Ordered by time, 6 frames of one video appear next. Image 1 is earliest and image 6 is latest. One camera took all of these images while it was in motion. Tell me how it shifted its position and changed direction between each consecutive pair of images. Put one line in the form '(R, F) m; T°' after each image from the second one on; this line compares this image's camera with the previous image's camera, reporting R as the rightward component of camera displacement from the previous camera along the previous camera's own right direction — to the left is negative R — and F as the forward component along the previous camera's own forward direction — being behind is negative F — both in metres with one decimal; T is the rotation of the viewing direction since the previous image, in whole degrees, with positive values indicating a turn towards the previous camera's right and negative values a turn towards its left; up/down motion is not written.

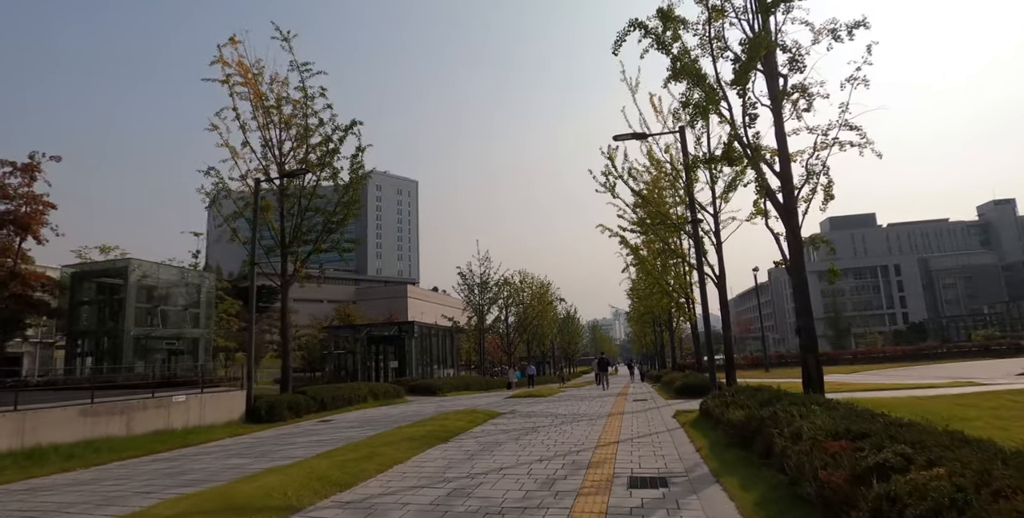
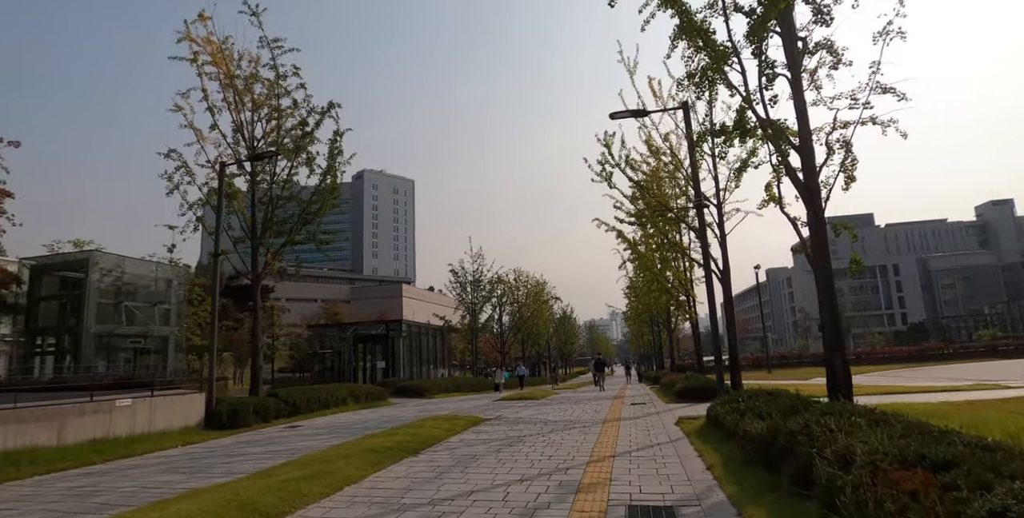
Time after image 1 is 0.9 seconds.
(+0.3, +1.4) m; 0°
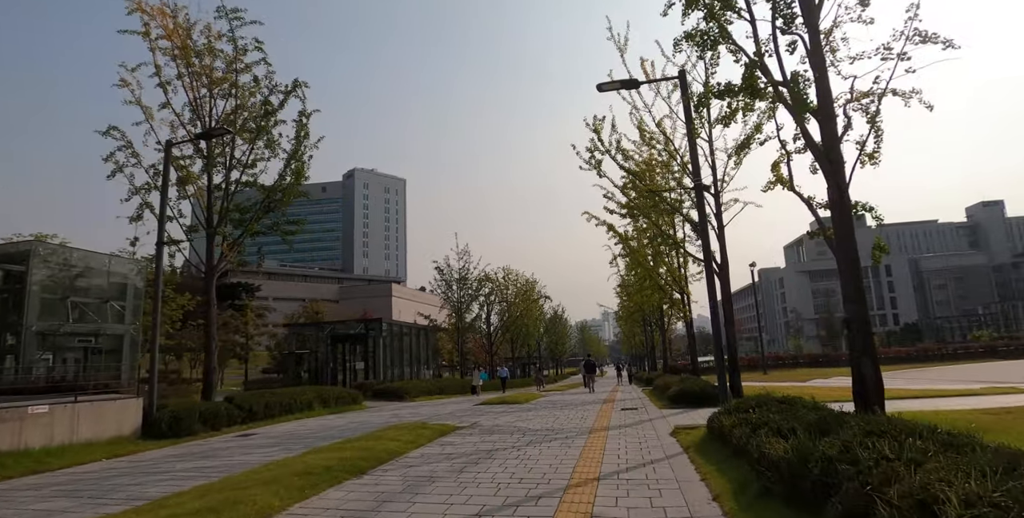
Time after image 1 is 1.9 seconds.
(+0.3, +1.5) m; +1°
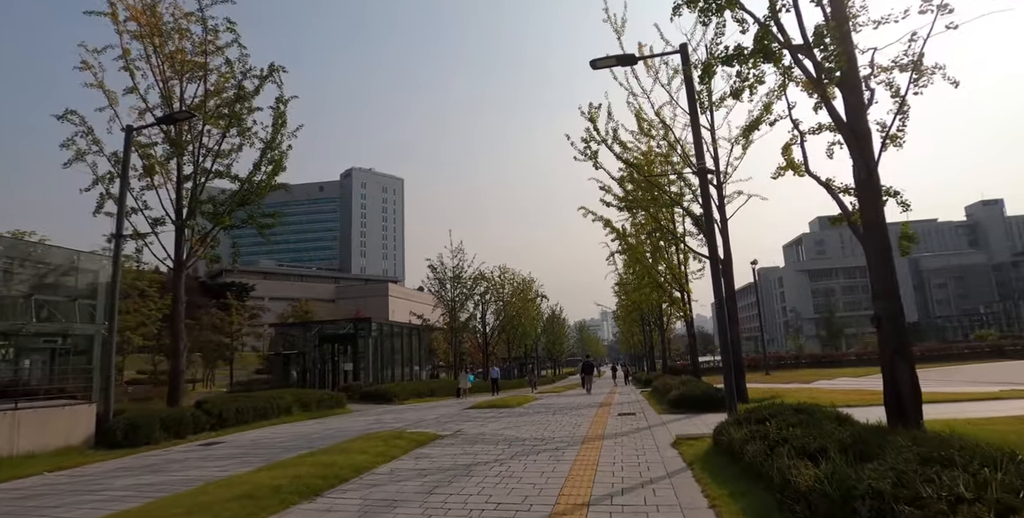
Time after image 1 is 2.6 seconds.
(+0.2, +1.0) m; 0°
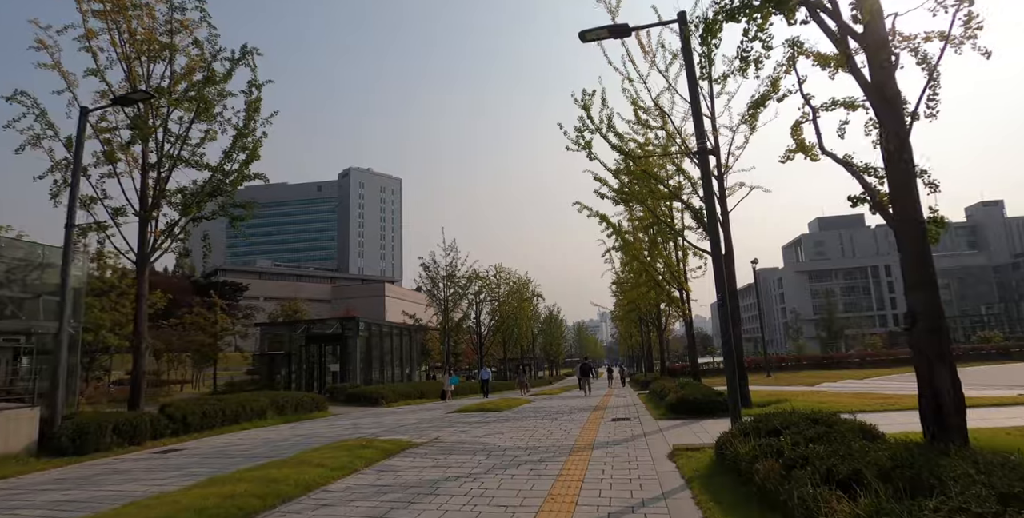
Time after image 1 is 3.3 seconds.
(+0.3, +1.0) m; 0°
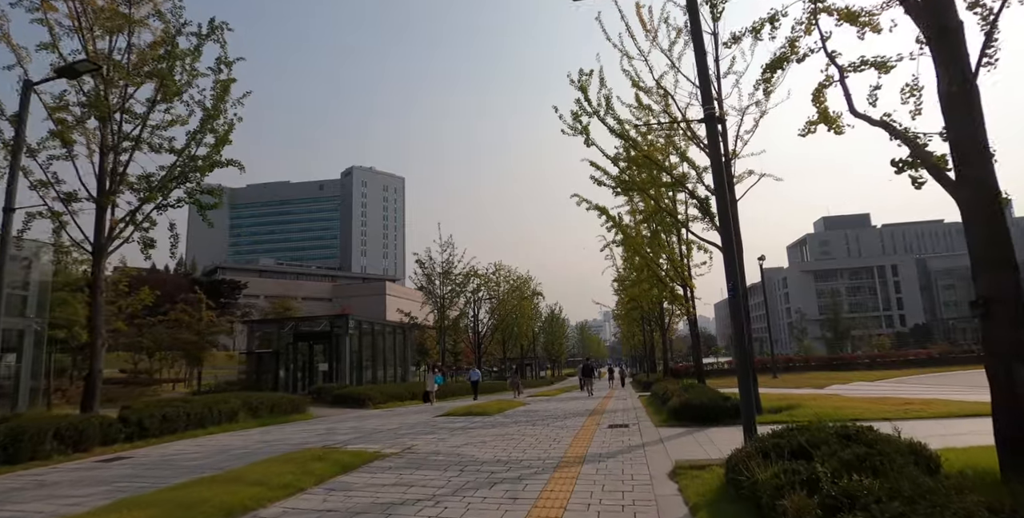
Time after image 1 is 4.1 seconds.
(+0.3, +1.2) m; 0°
